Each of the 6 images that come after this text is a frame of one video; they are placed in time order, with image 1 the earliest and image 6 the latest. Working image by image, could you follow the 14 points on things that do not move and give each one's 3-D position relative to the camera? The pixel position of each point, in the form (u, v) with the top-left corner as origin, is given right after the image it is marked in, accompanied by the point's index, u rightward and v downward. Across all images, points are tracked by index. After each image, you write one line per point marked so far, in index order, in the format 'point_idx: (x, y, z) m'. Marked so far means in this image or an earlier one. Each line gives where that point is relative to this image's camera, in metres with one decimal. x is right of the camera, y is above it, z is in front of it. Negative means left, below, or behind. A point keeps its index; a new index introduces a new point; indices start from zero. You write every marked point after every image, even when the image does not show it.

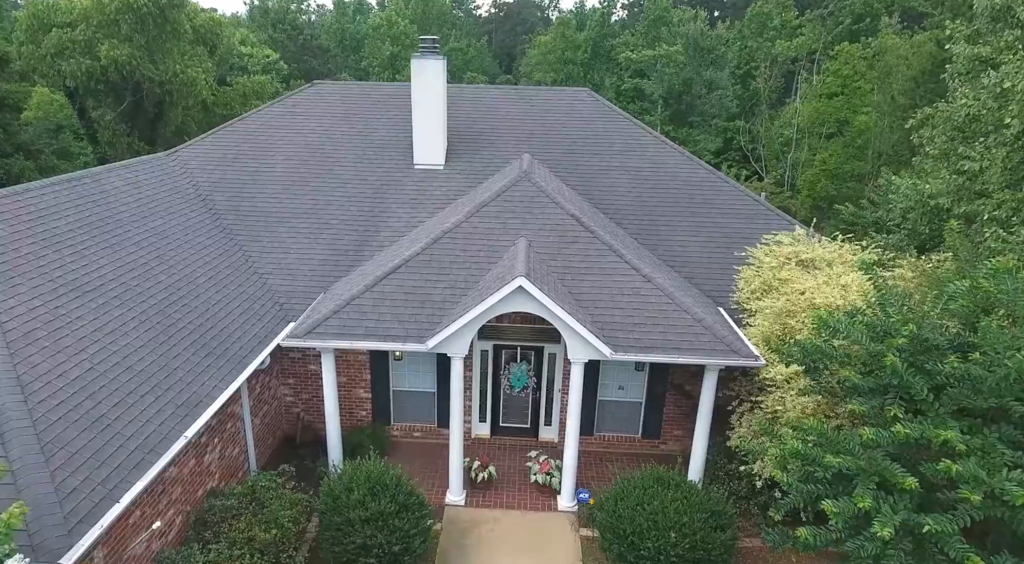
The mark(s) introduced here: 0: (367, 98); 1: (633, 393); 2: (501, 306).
0: (-3.6, +4.6, +15.2) m
1: (+2.3, -2.1, +11.6) m
2: (-0.2, -0.3, +9.1) m
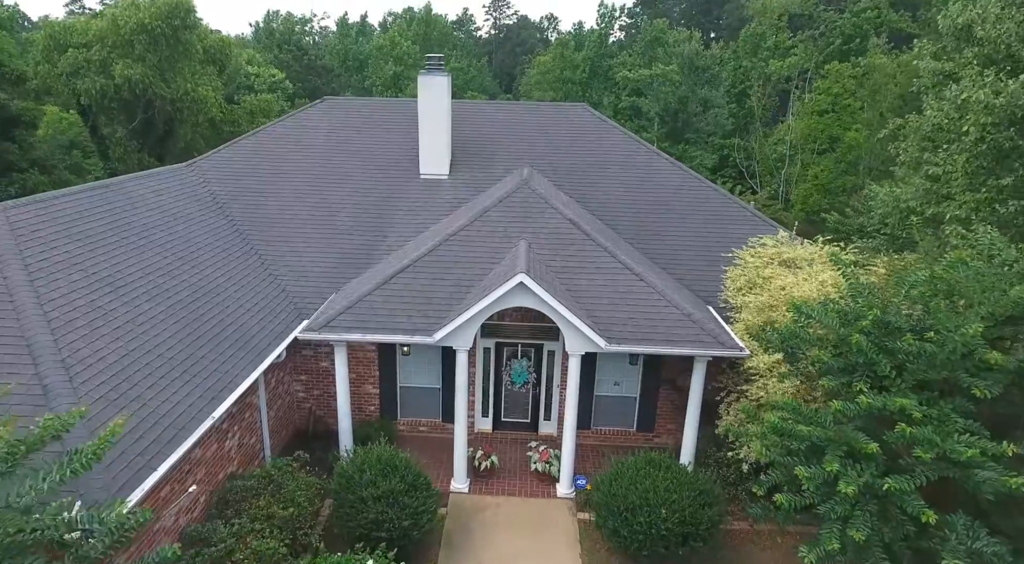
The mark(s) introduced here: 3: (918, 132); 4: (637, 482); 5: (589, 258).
0: (-3.6, +4.5, +16.1) m
1: (+2.3, -2.1, +12.2) m
2: (-0.1, -0.3, +9.8) m
3: (+7.3, +2.7, +11.1) m
4: (+1.9, -3.0, +9.3) m
5: (+1.4, +0.4, +11.1) m
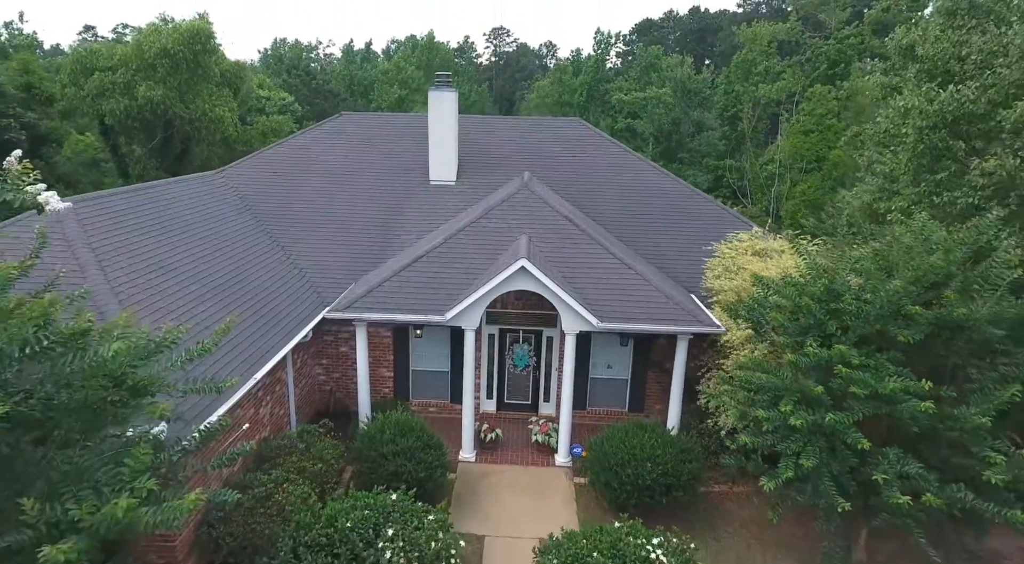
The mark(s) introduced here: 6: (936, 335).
0: (-3.5, +4.5, +17.5) m
1: (+2.3, -2.0, +13.4) m
2: (-0.1, 0.0, +11.1) m
3: (+7.4, +2.9, +12.5) m
4: (+1.9, -2.7, +10.5) m
5: (+1.4, +0.6, +12.4) m
6: (+5.3, -0.7, +7.8) m
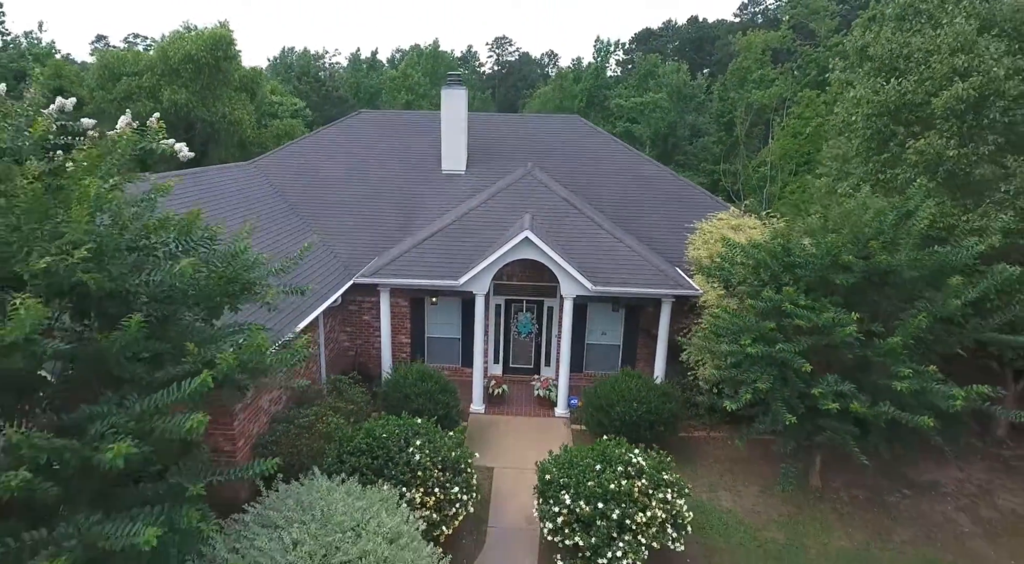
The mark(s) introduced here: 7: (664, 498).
0: (-3.4, +5.0, +19.2) m
1: (+2.4, -1.4, +15.0) m
2: (0.0, +0.6, +12.8) m
3: (+7.5, +3.5, +14.1) m
4: (+2.0, -2.1, +12.1) m
5: (+1.5, +1.3, +14.0) m
6: (+5.4, 0.0, +9.4) m
7: (+2.1, -3.0, +8.6) m
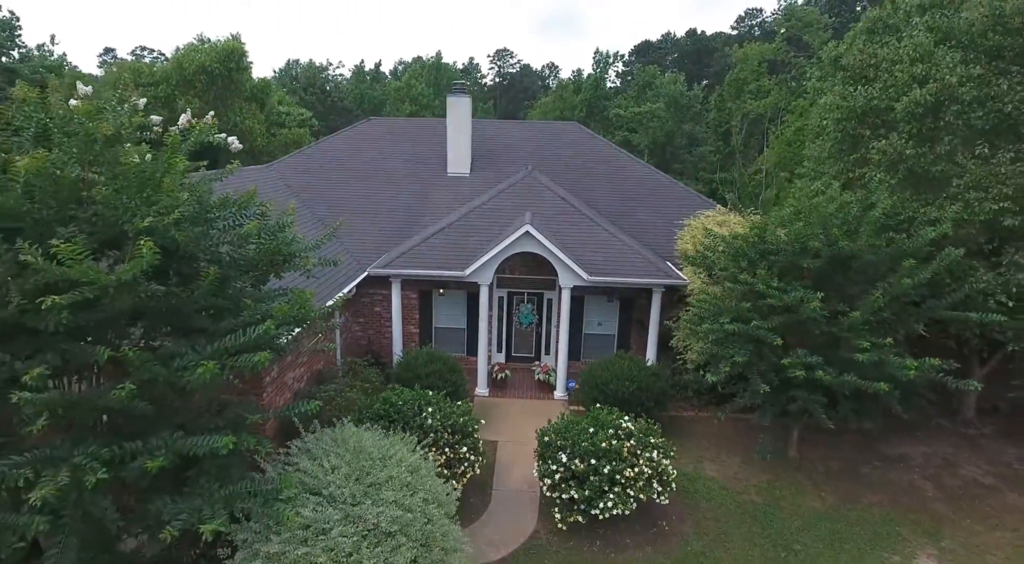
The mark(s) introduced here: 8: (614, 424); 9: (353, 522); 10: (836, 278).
0: (-3.4, +5.1, +20.4) m
1: (+2.5, -1.2, +16.1) m
2: (0.0, +0.8, +13.9) m
3: (+7.5, +3.7, +15.2) m
4: (+2.1, -1.9, +13.1) m
5: (+1.6, +1.4, +15.1) m
6: (+5.5, +0.3, +10.5) m
7: (+2.2, -2.8, +9.7) m
8: (+1.7, -2.3, +10.0) m
9: (-1.6, -2.4, +6.2) m
10: (+5.5, +0.1, +10.5) m
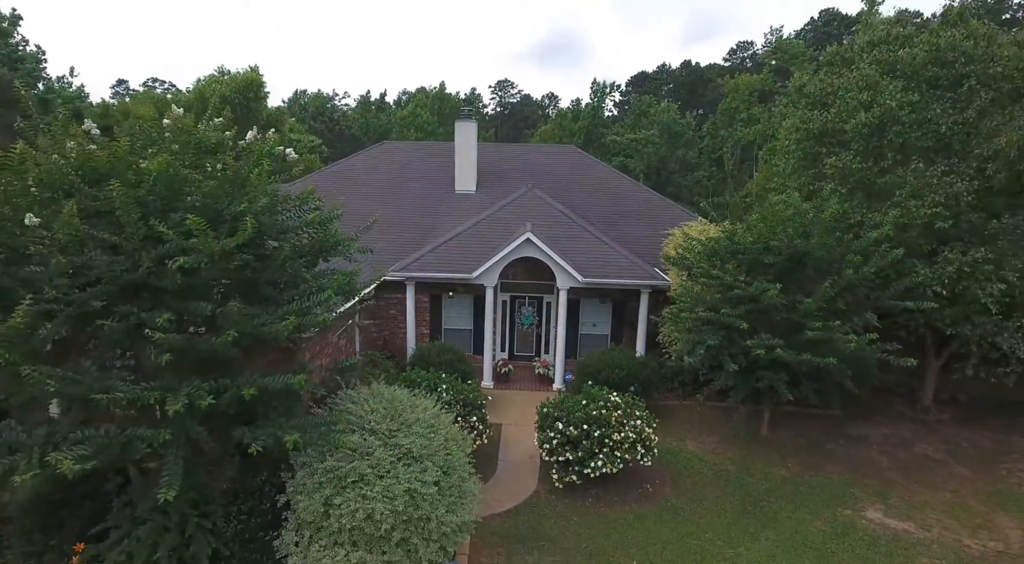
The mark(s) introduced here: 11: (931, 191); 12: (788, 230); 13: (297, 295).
0: (-3.3, +4.8, +22.3) m
1: (+2.6, -1.3, +17.7) m
2: (+0.1, +0.8, +15.5) m
3: (+7.6, +3.6, +17.1) m
4: (+2.2, -1.9, +14.7) m
5: (+1.7, +1.3, +16.8) m
6: (+5.5, +0.4, +12.1) m
7: (+2.2, -2.6, +11.2) m
8: (+1.7, -2.2, +11.6) m
9: (-1.6, -2.1, +7.8) m
10: (+5.6, +0.2, +12.1) m
11: (+8.2, +1.8, +12.0) m
12: (+5.4, +1.0, +12.1) m
13: (-2.8, -0.2, +7.9) m
